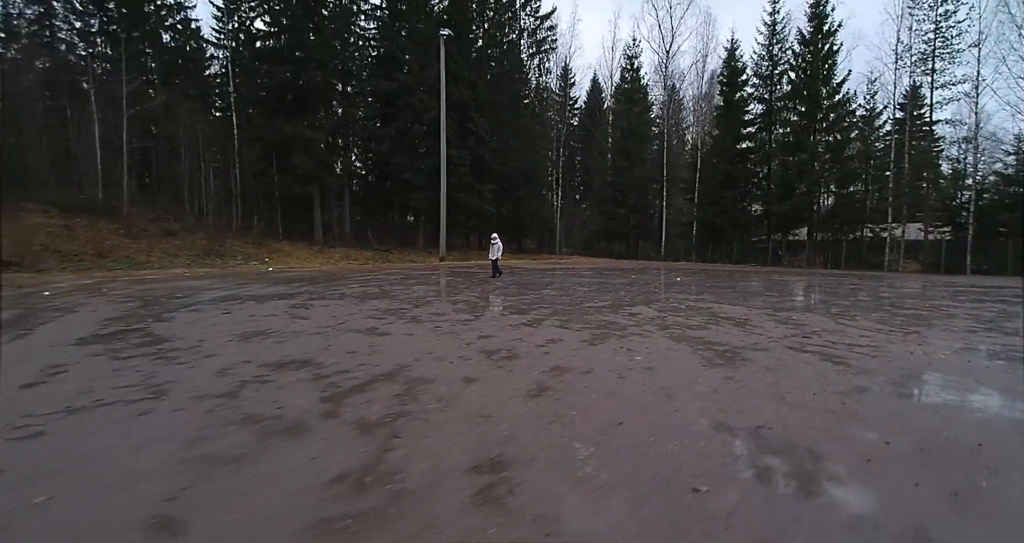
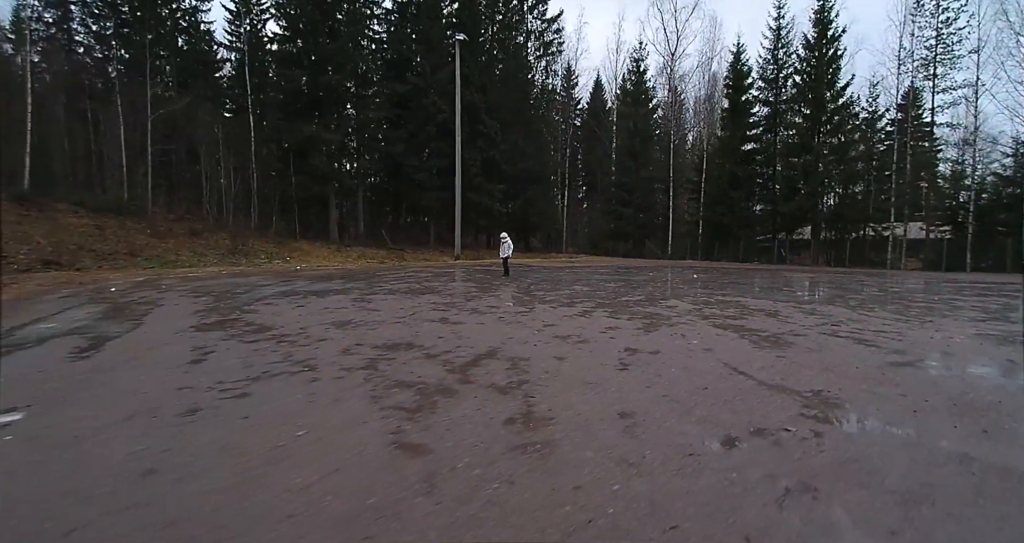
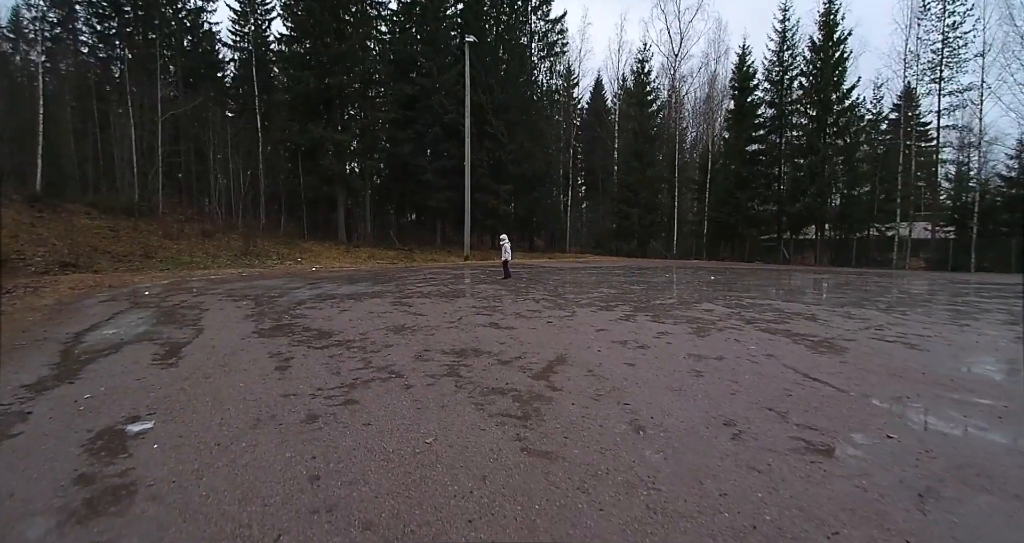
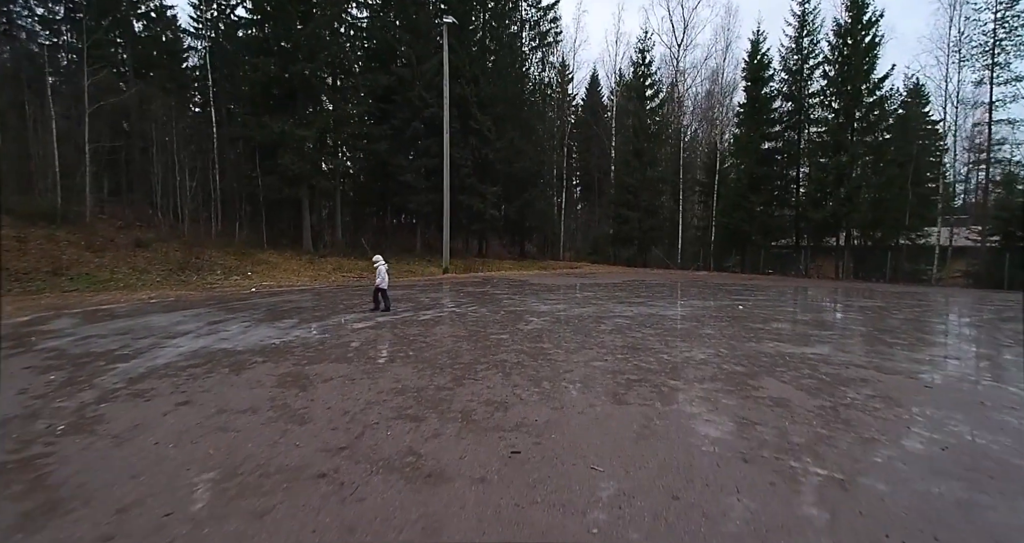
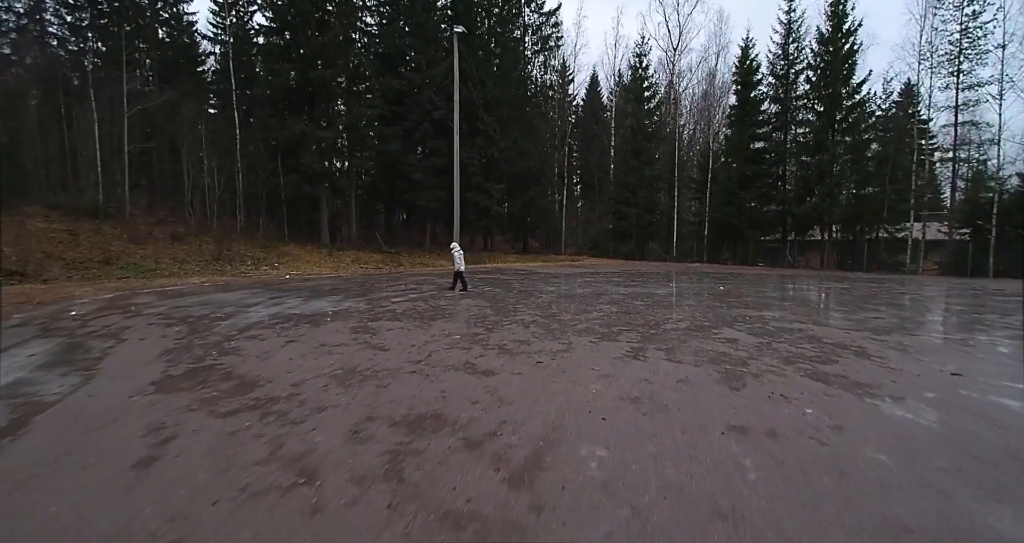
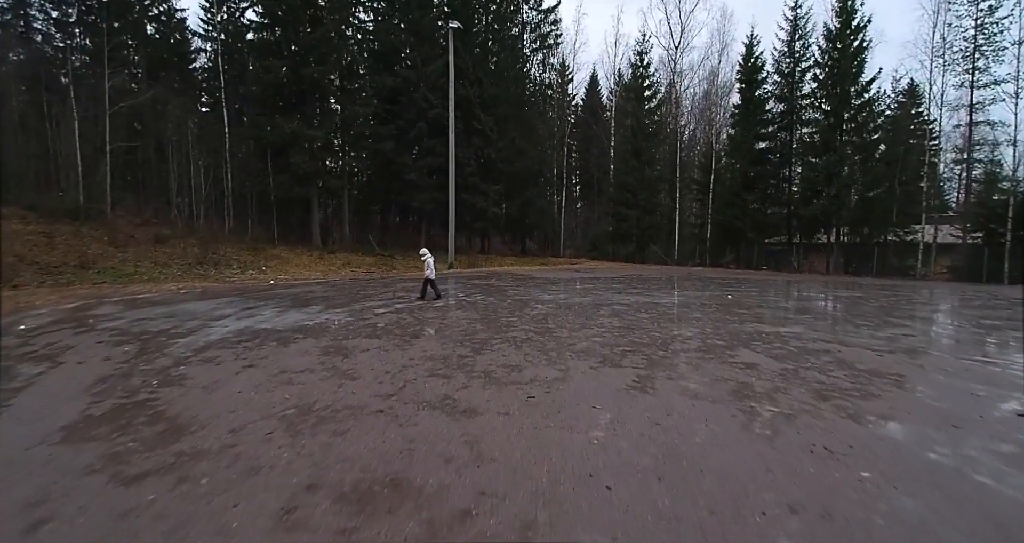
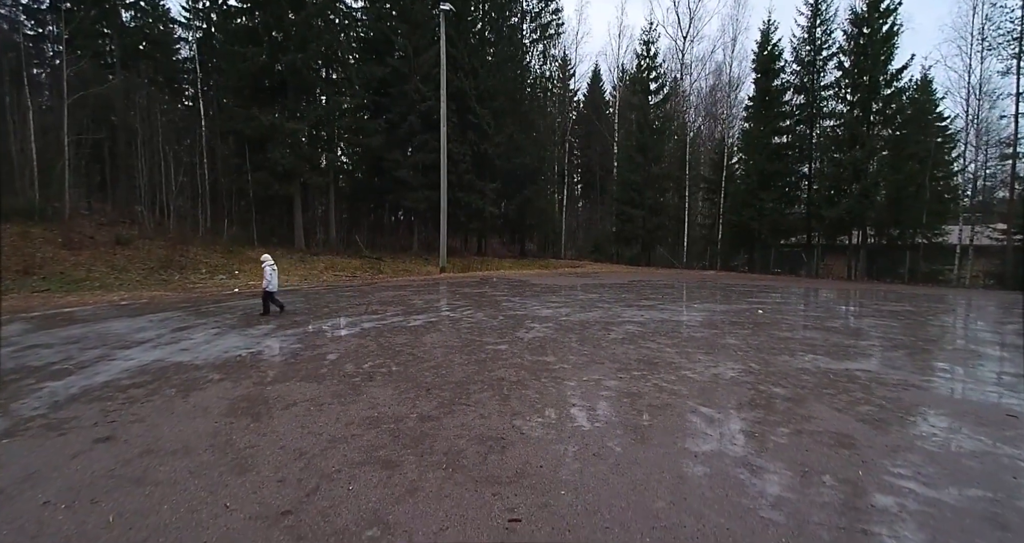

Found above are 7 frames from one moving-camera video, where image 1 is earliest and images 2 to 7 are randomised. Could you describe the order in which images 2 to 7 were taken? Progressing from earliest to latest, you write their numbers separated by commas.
2, 3, 5, 6, 4, 7
